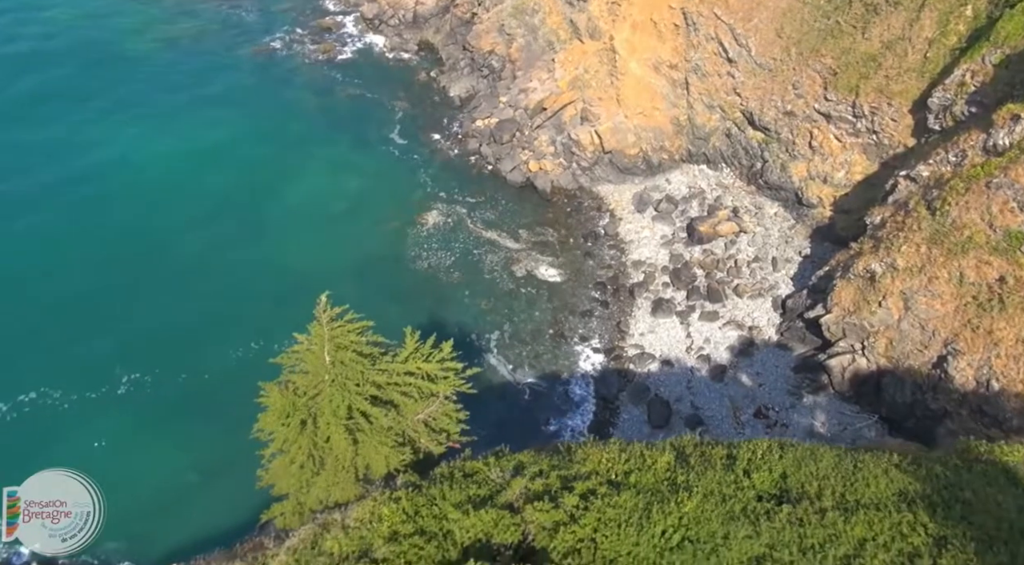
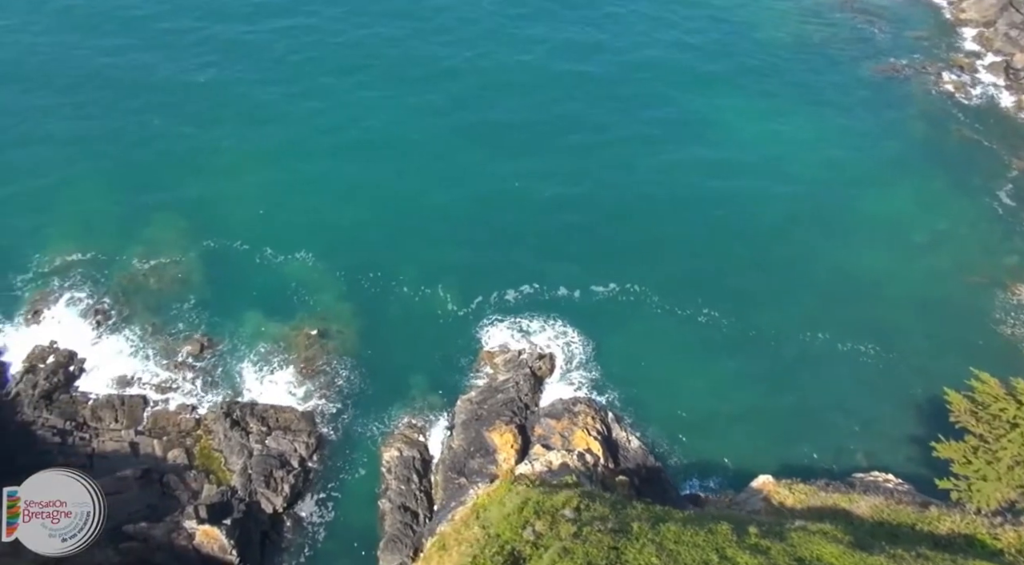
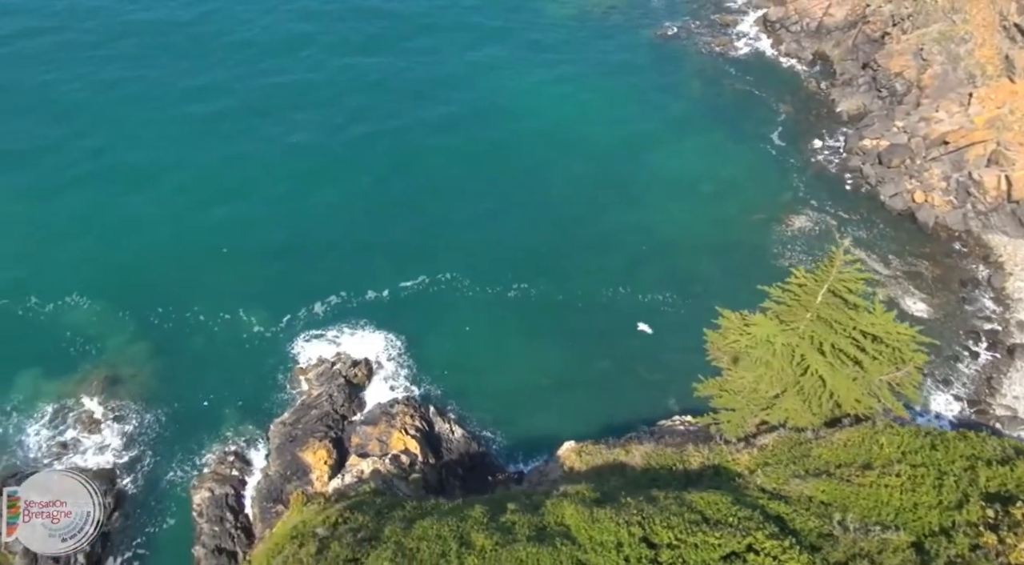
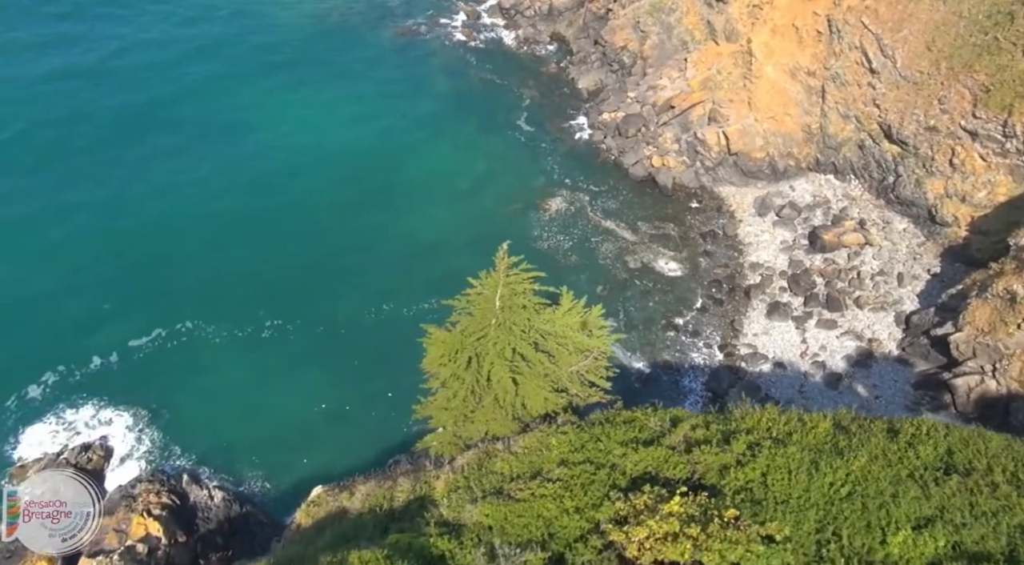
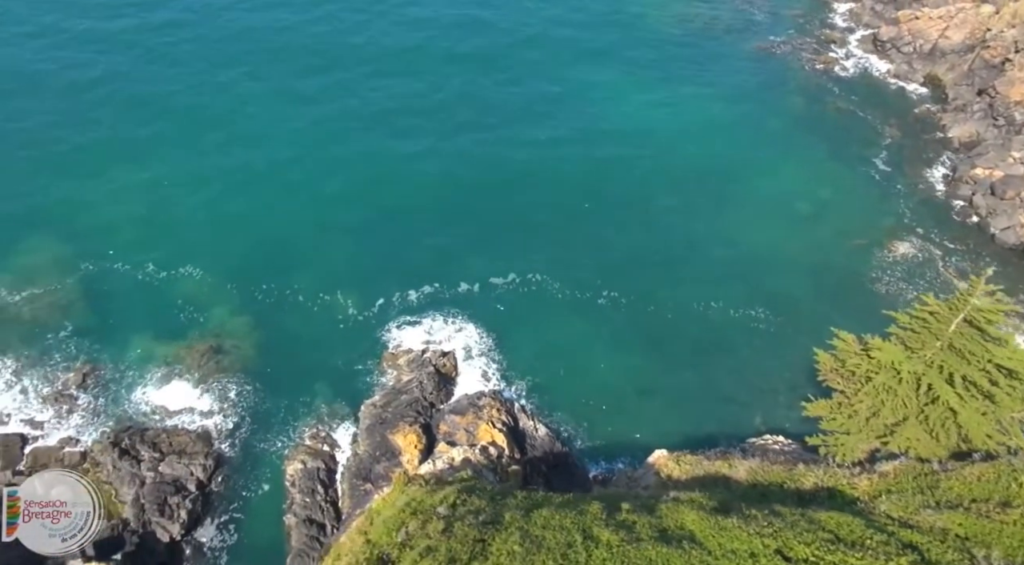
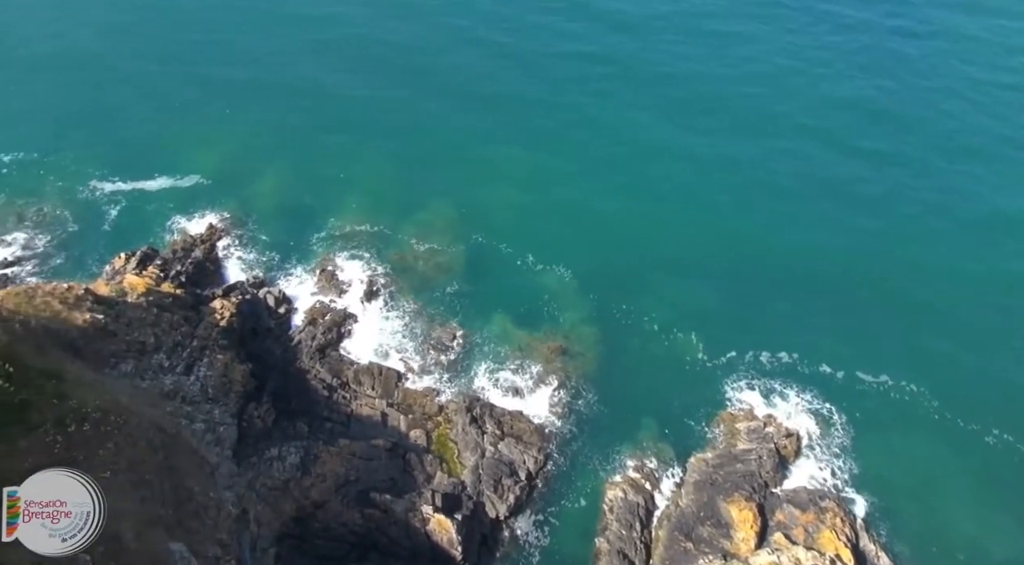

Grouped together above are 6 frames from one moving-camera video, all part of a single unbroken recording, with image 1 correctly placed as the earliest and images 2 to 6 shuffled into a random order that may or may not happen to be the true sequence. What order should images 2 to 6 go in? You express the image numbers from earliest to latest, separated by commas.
4, 3, 5, 2, 6
